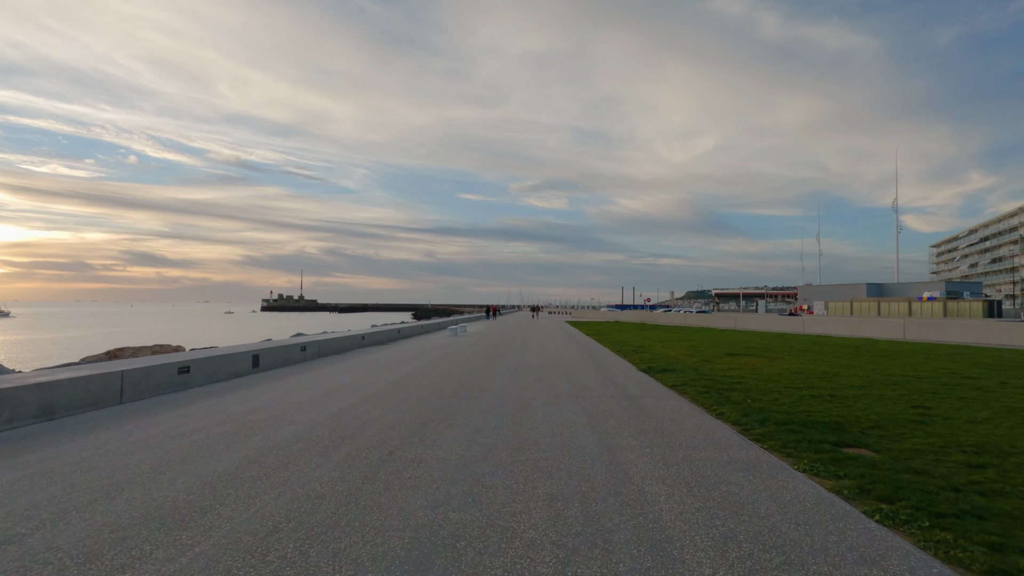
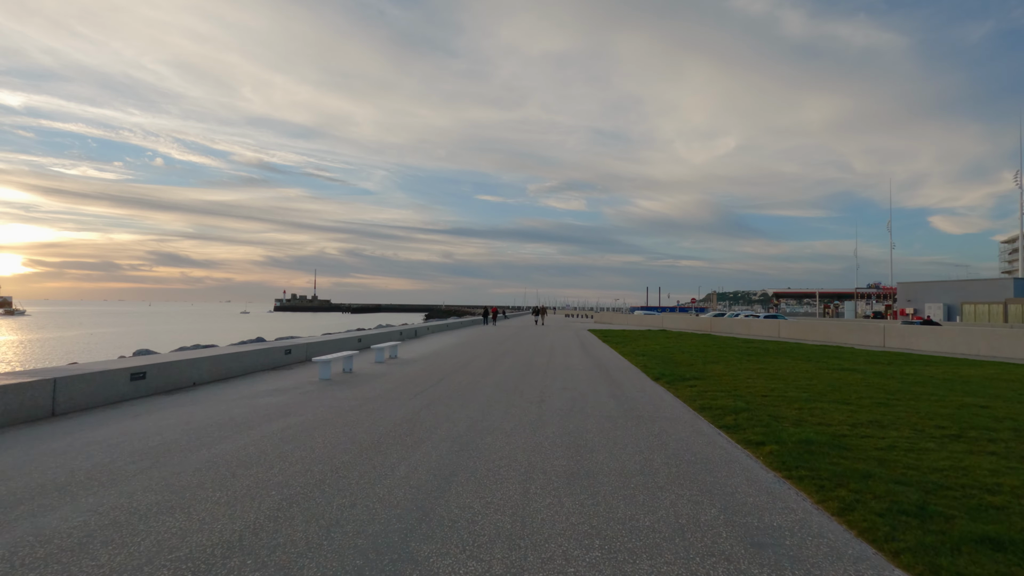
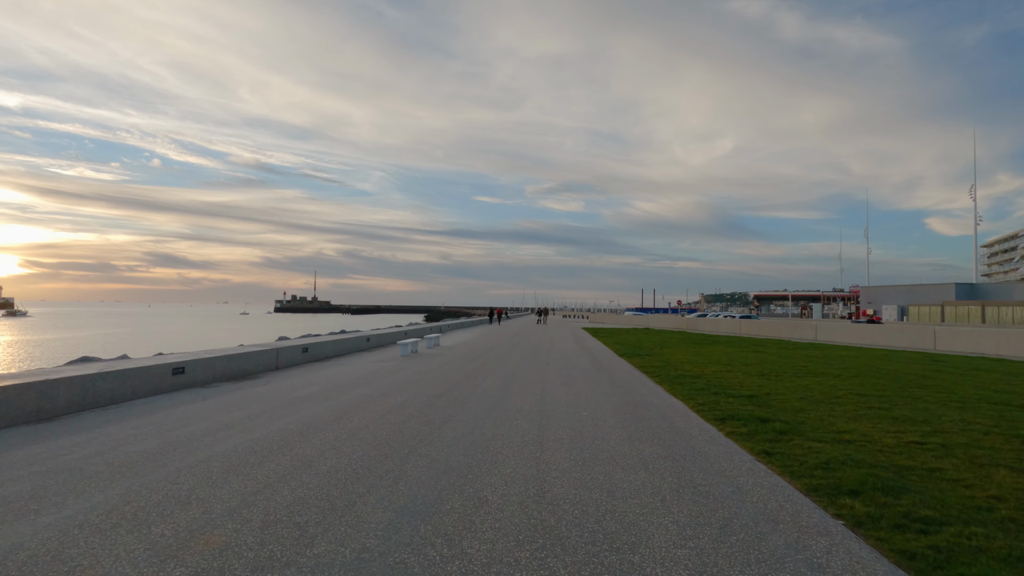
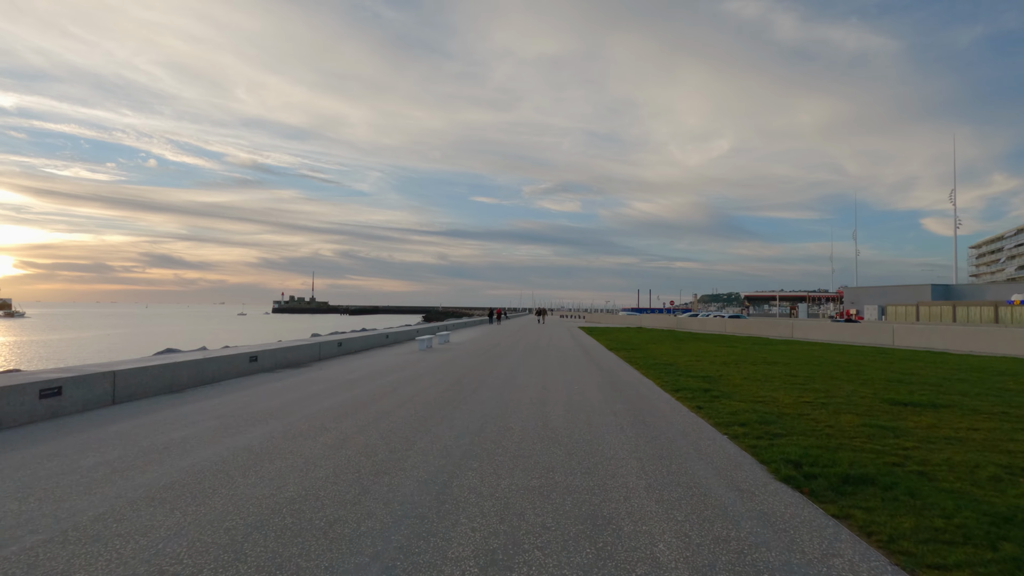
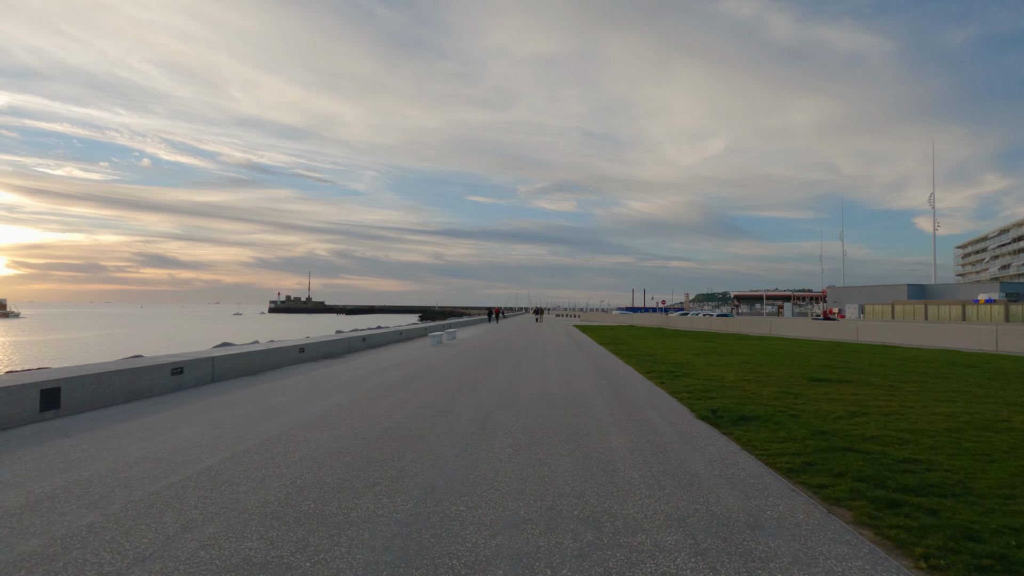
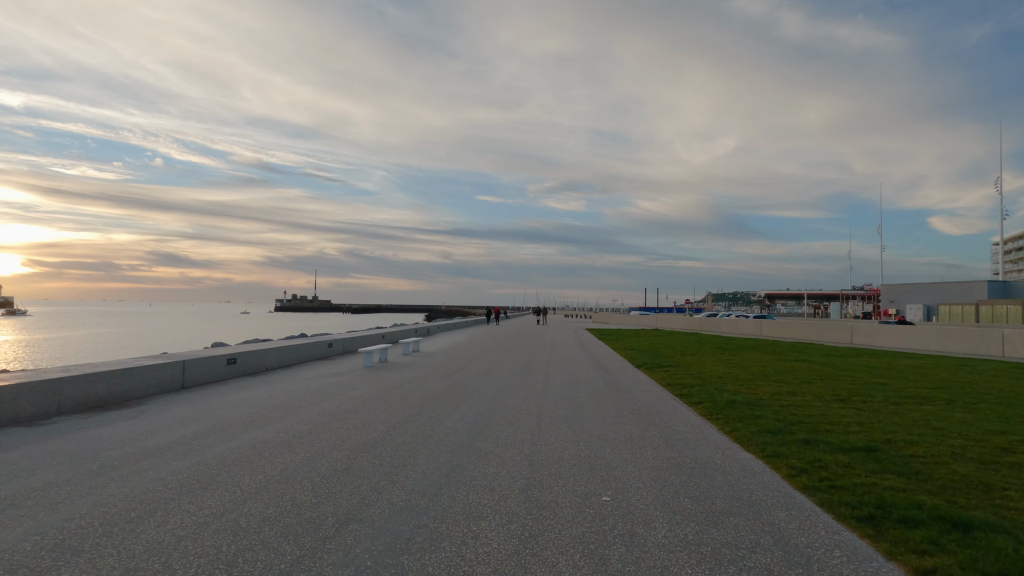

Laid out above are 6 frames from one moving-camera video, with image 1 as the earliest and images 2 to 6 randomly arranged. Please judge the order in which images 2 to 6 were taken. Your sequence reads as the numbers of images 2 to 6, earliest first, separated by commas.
5, 4, 3, 6, 2
